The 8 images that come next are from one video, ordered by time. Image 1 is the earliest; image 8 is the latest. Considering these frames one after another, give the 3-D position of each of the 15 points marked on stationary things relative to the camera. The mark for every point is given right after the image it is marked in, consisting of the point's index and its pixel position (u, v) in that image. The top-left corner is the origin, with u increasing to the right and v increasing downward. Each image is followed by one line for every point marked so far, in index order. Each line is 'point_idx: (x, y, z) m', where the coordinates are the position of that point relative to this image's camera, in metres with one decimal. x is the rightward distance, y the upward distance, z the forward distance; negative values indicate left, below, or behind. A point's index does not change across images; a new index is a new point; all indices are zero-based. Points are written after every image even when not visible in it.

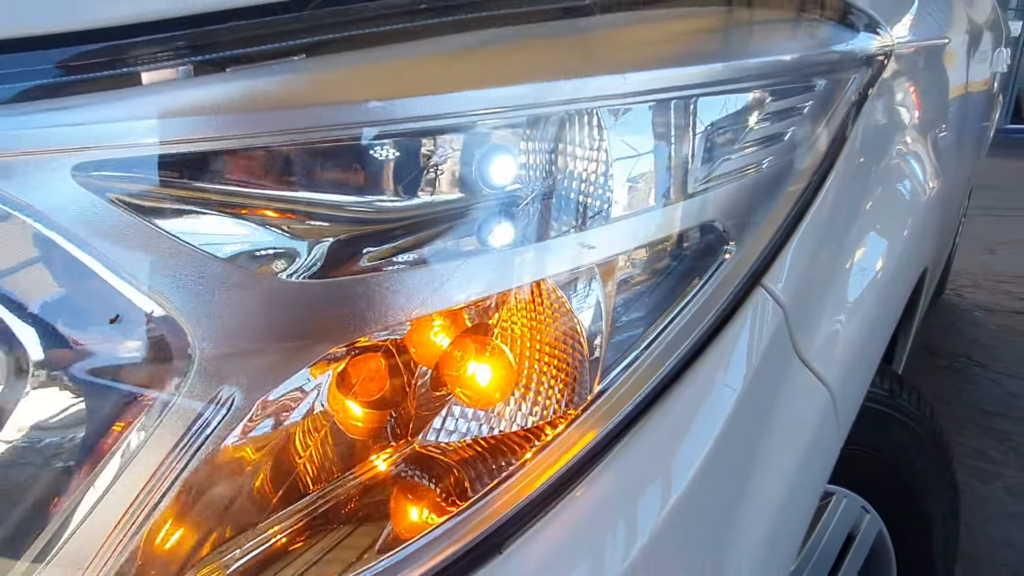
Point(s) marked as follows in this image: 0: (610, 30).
0: (+0.1, +0.2, +0.5) m
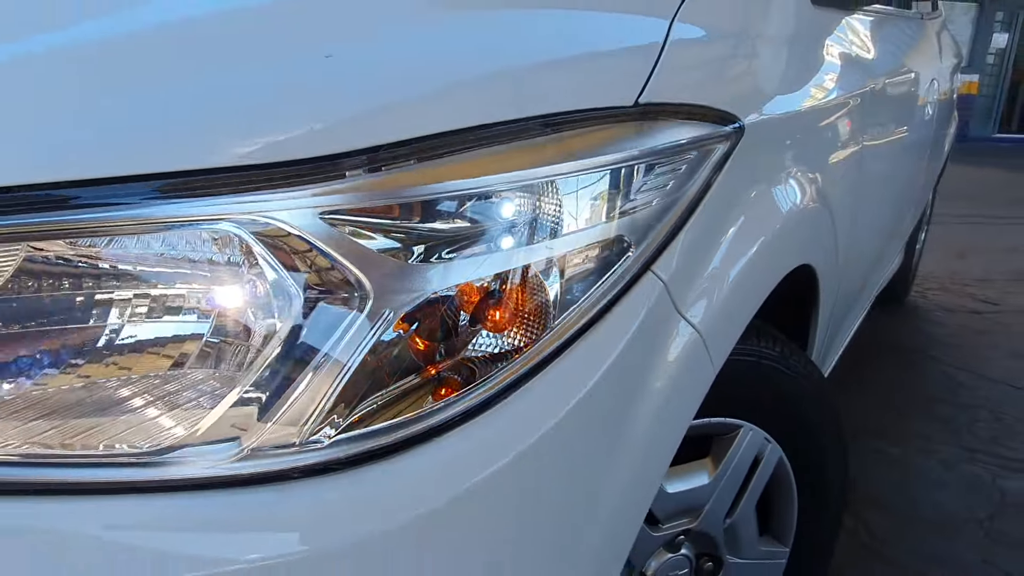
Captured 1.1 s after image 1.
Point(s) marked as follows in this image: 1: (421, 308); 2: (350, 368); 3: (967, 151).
0: (+0.1, +0.2, +0.8) m
1: (-0.1, 0.0, +0.7) m
2: (-0.2, -0.1, +0.7) m
3: (+8.0, +2.4, +13.0) m
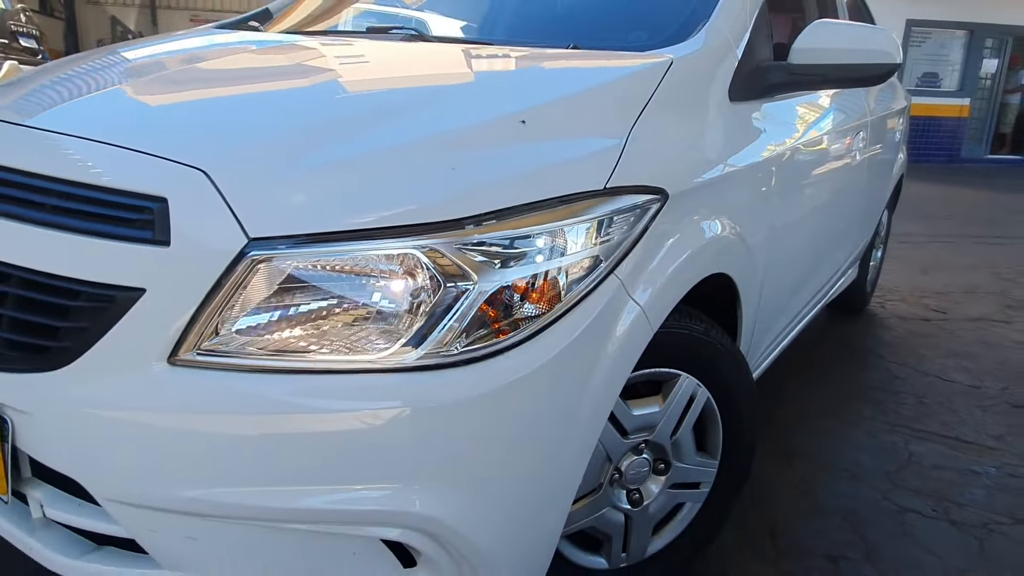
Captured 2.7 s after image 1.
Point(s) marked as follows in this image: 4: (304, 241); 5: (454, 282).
0: (+0.1, +0.2, +1.5) m
1: (0.0, 0.0, +1.4) m
2: (-0.1, -0.1, +1.4) m
3: (+8.2, +2.1, +13.7) m
4: (-0.4, +0.1, +1.3) m
5: (-0.1, 0.0, +1.4) m
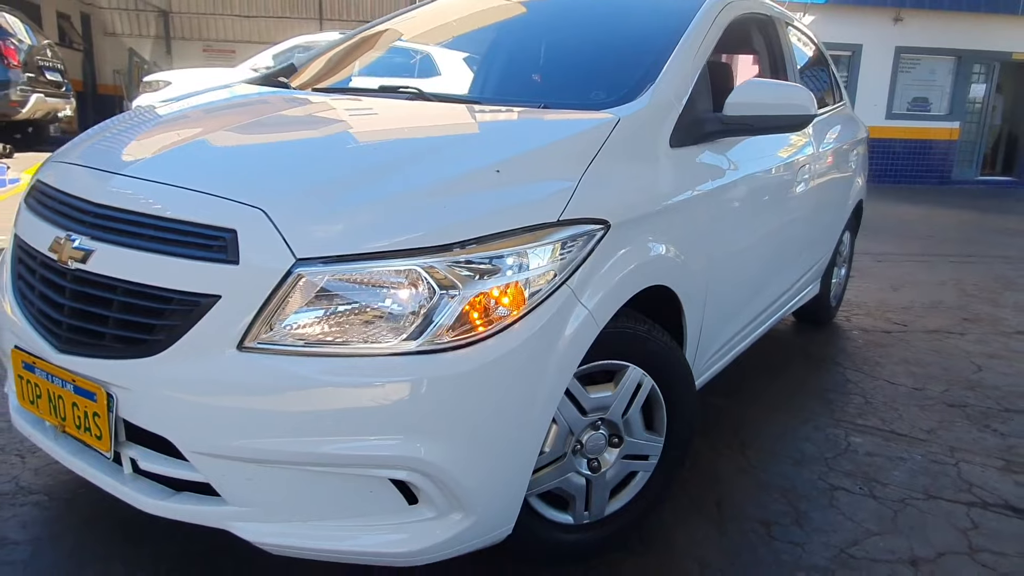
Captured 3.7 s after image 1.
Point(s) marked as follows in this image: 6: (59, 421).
0: (+0.1, +0.2, +2.0) m
1: (-0.1, 0.0, +1.9) m
2: (-0.2, -0.1, +1.8) m
3: (+8.2, +1.8, +14.2) m
4: (-0.4, +0.1, +1.8) m
5: (-0.2, 0.0, +1.8) m
6: (-1.2, -0.4, +2.0) m
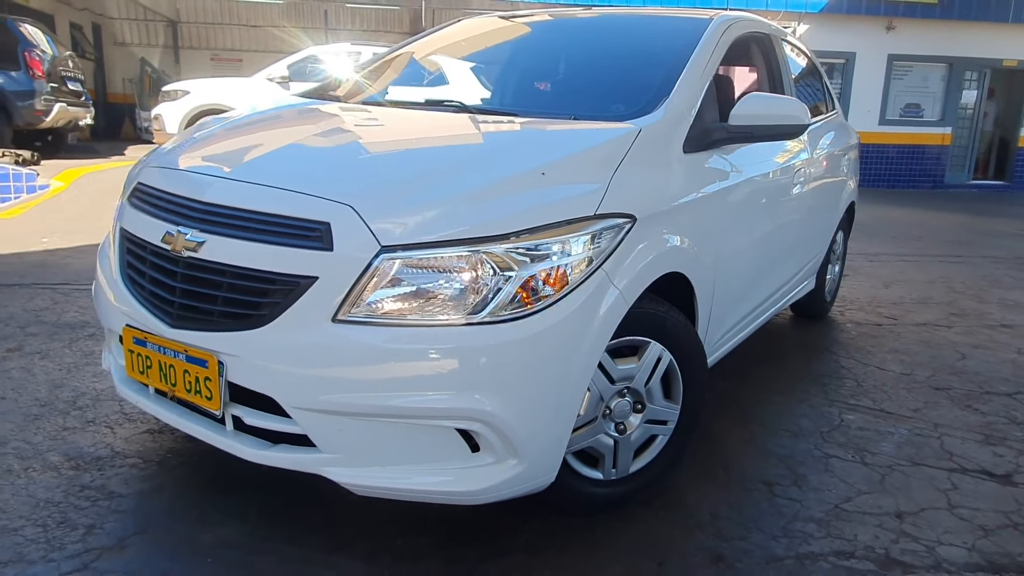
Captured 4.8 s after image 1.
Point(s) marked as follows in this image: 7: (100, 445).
0: (+0.2, +0.2, +2.4) m
1: (0.0, 0.0, +2.2) m
2: (0.0, 0.0, +2.2) m
3: (+8.3, +1.8, +14.6) m
4: (-0.3, +0.1, +2.2) m
5: (0.0, 0.0, +2.2) m
6: (-1.1, -0.3, +2.4) m
7: (-1.6, -0.6, +2.9) m
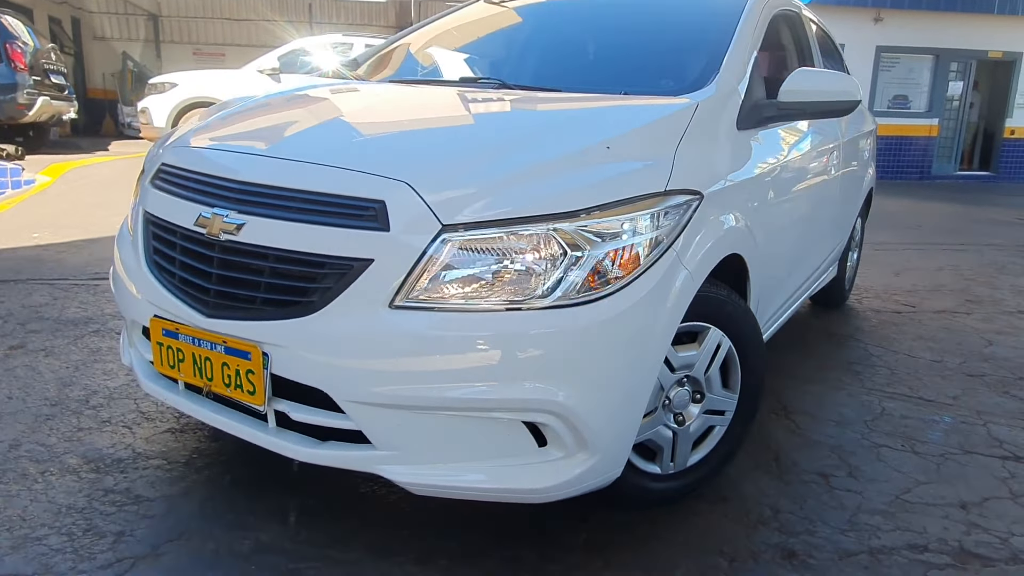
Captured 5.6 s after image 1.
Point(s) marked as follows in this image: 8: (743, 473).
0: (+0.4, +0.3, +2.2) m
1: (+0.2, +0.1, +2.1) m
2: (+0.2, 0.0, +2.0) m
3: (+8.2, +2.0, +14.6) m
4: (-0.1, +0.2, +2.0) m
5: (+0.2, +0.1, +2.1) m
6: (-0.9, -0.3, +2.2) m
7: (-1.5, -0.6, +2.7) m
8: (+0.9, -0.7, +2.9) m
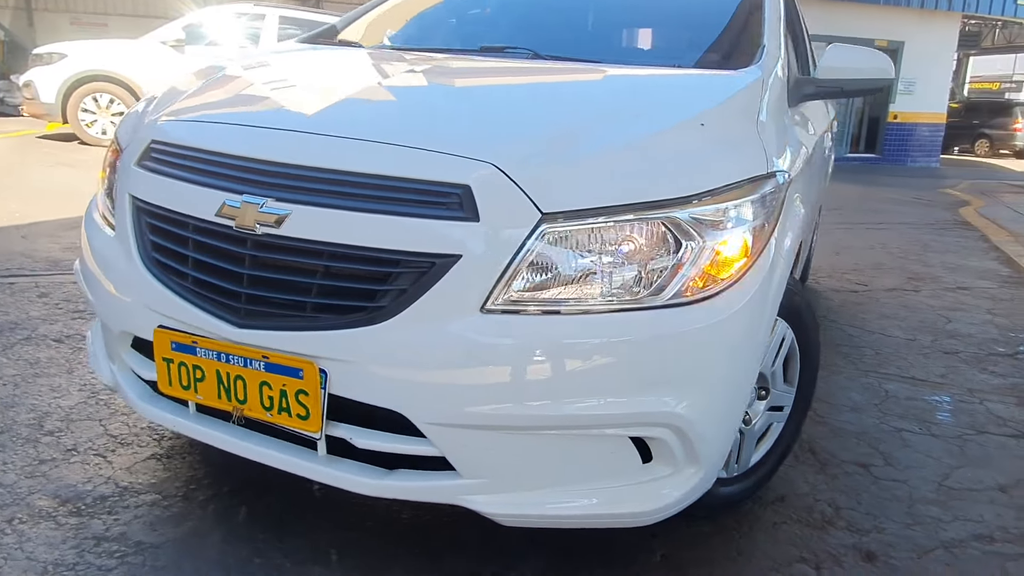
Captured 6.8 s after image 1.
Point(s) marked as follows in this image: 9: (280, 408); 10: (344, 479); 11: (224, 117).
0: (+0.6, +0.3, +2.0) m
1: (+0.5, +0.1, +1.8) m
2: (+0.4, 0.0, +1.8) m
3: (+6.6, +2.4, +15.3) m
4: (+0.1, +0.2, +1.7) m
5: (+0.4, +0.1, +1.8) m
6: (-0.7, -0.3, +1.8) m
7: (-1.3, -0.6, +2.3) m
8: (+1.0, -0.7, +2.8) m
9: (-0.6, -0.3, +1.8) m
10: (-0.4, -0.5, +1.8) m
11: (-0.8, +0.5, +2.1) m
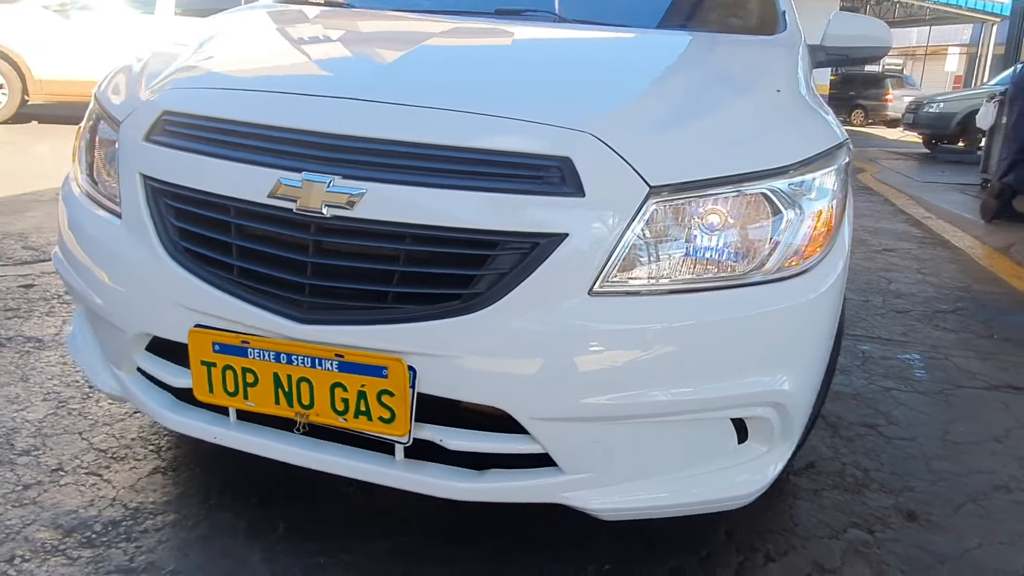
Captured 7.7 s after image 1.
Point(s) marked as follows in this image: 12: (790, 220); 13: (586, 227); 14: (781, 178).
0: (+0.8, +0.4, +1.9) m
1: (+0.7, +0.2, +1.8) m
2: (+0.6, +0.1, +1.7) m
3: (+4.7, +3.2, +15.9) m
4: (+0.3, +0.2, +1.6) m
5: (+0.6, +0.2, +1.7) m
6: (-0.5, -0.3, +1.6) m
7: (-1.1, -0.6, +2.0) m
8: (+1.1, -0.6, +2.8) m
9: (-0.3, -0.3, +1.6) m
10: (-0.2, -0.4, +1.6) m
11: (-0.7, +0.5, +1.8) m
12: (+0.6, +0.2, +1.8) m
13: (+0.1, +0.1, +1.5) m
14: (+0.6, +0.3, +1.8) m
